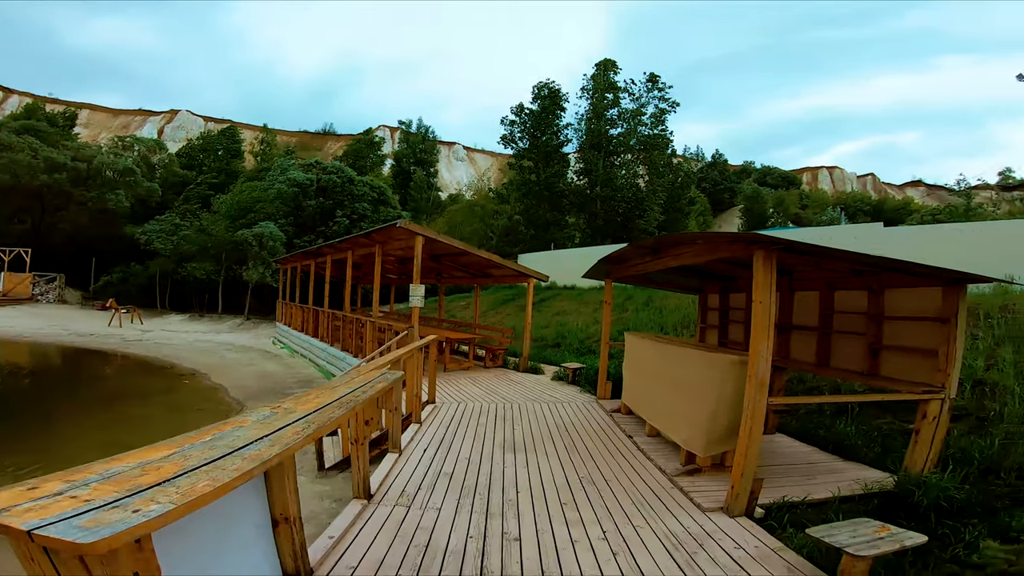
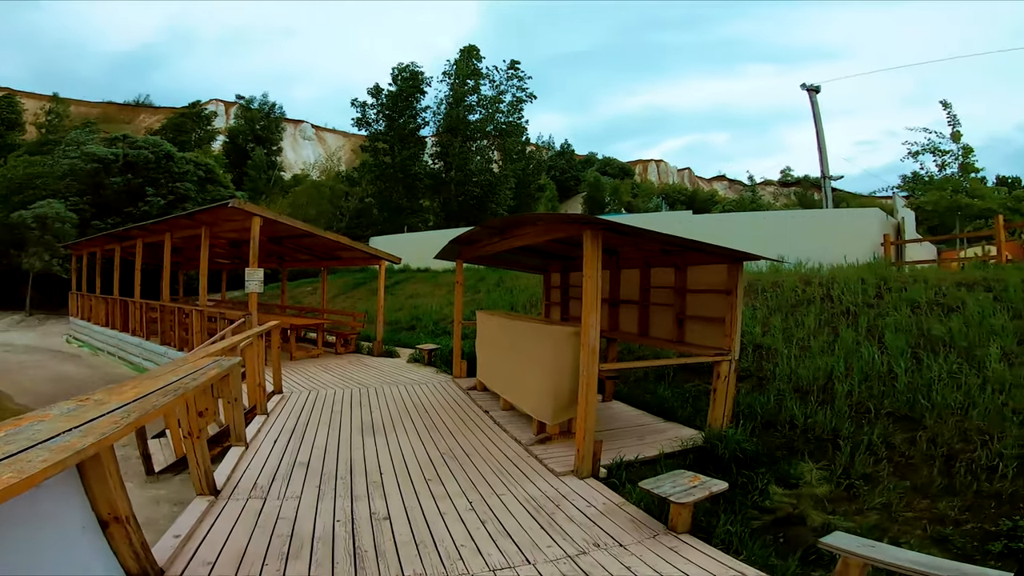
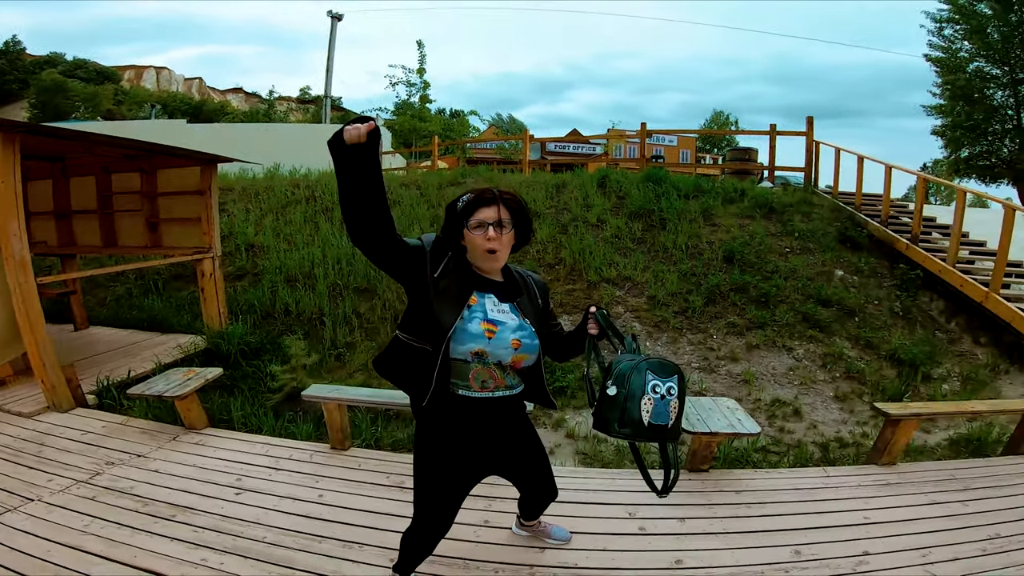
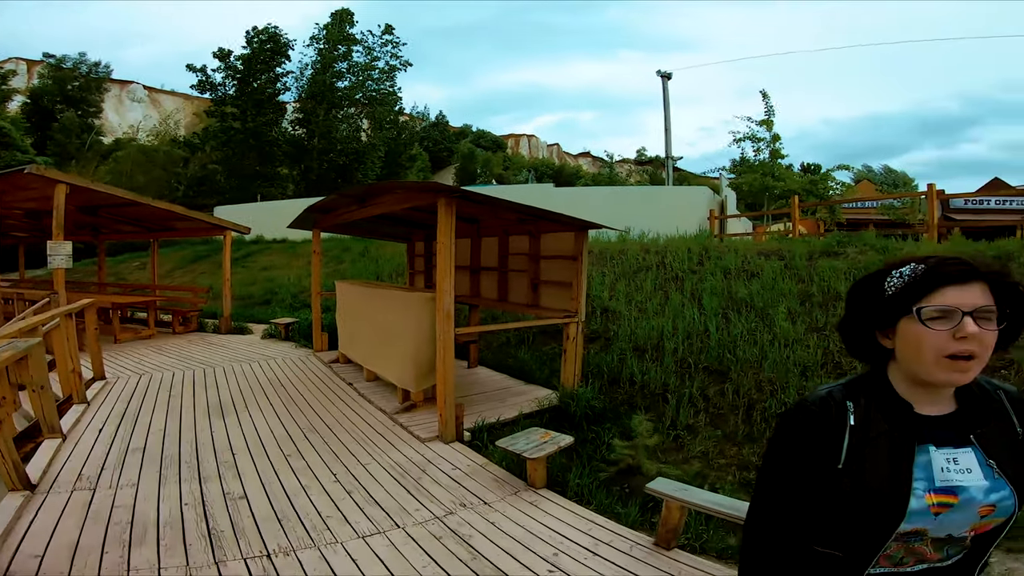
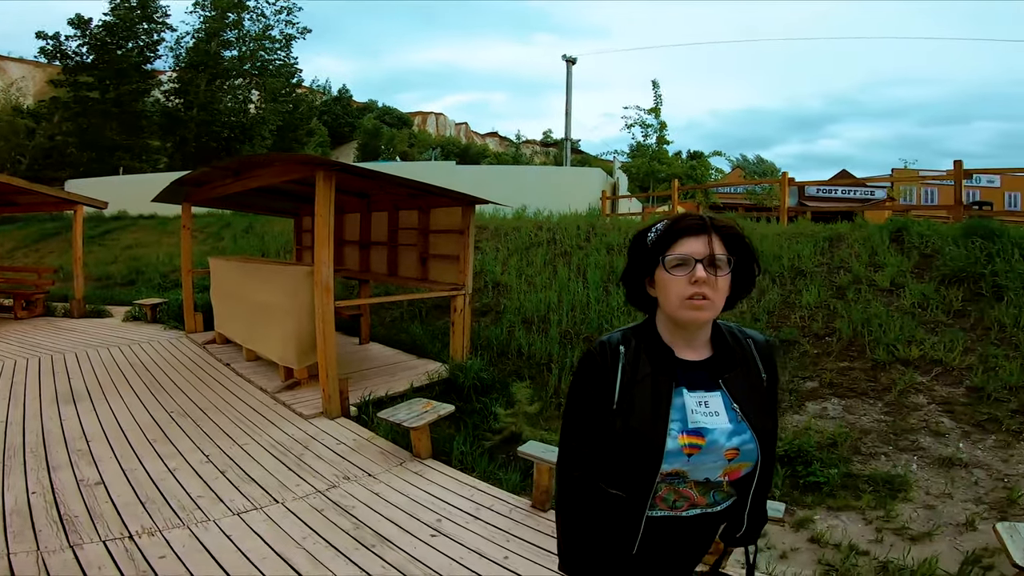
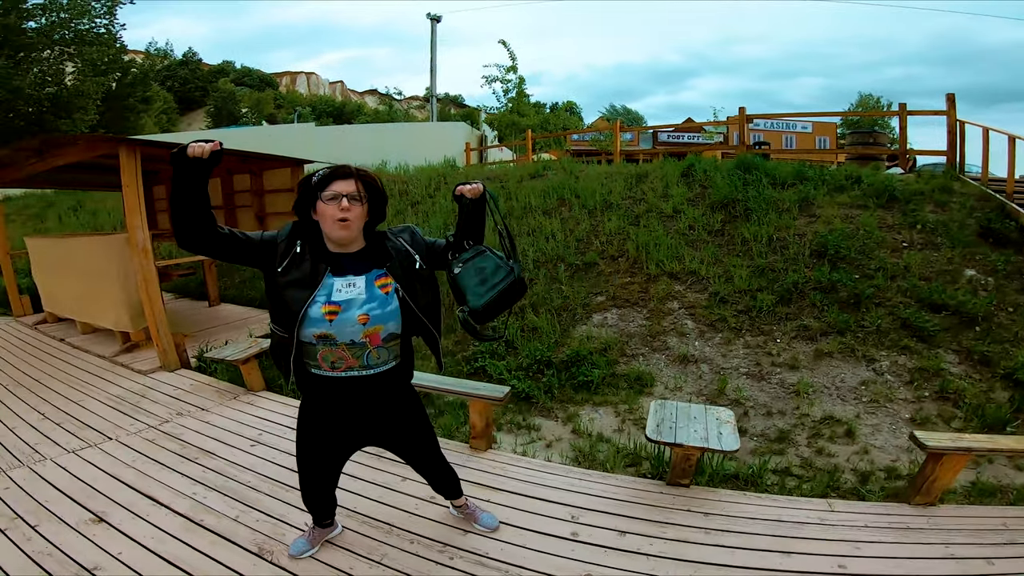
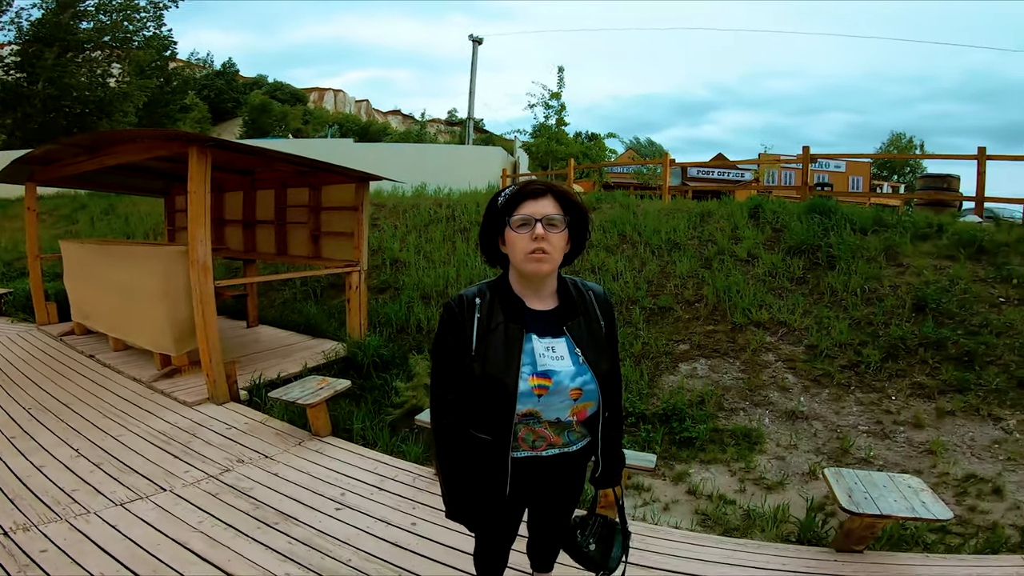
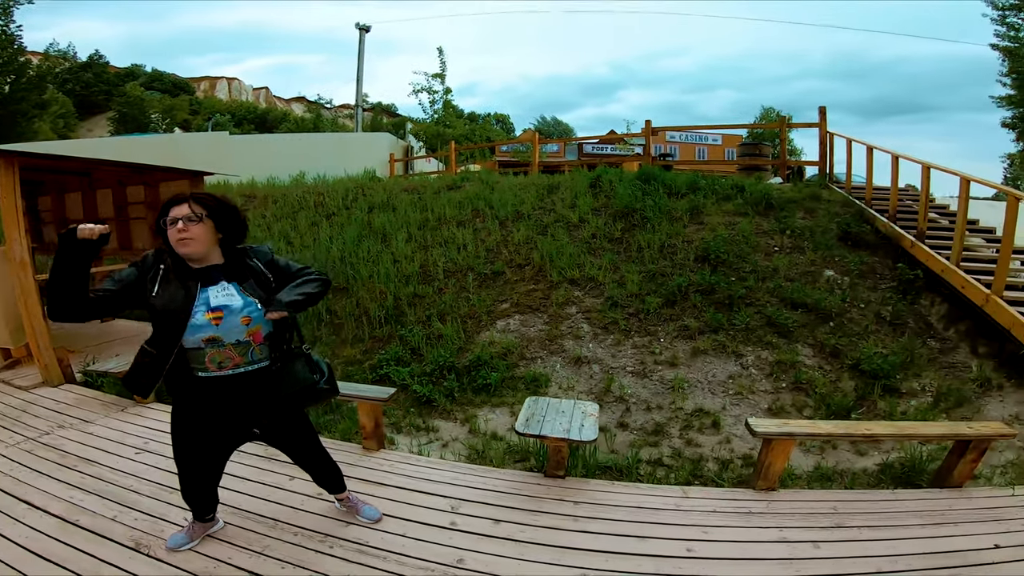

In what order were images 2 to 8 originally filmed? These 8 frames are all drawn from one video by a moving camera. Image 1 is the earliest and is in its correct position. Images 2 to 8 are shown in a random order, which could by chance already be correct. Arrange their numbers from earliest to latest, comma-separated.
2, 4, 5, 7, 3, 6, 8
